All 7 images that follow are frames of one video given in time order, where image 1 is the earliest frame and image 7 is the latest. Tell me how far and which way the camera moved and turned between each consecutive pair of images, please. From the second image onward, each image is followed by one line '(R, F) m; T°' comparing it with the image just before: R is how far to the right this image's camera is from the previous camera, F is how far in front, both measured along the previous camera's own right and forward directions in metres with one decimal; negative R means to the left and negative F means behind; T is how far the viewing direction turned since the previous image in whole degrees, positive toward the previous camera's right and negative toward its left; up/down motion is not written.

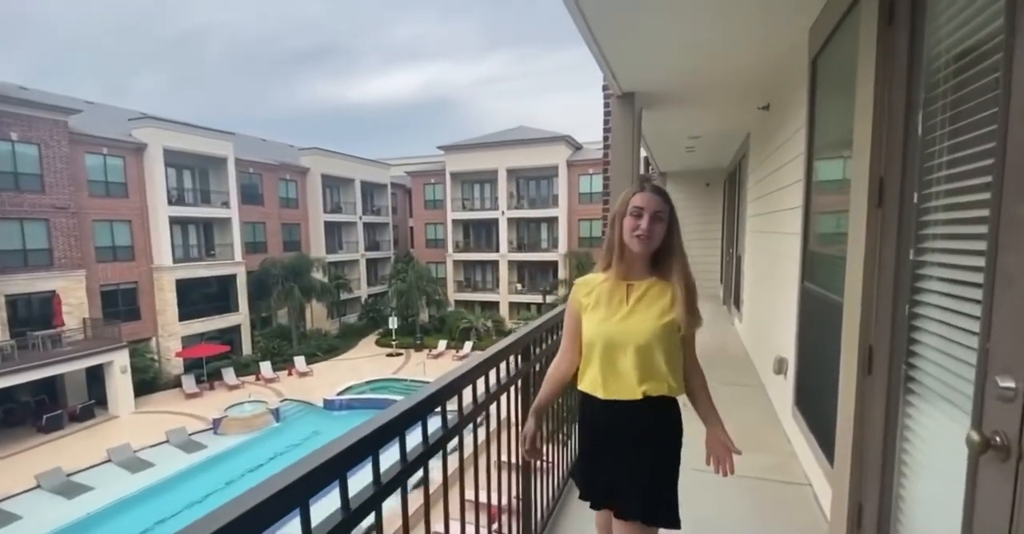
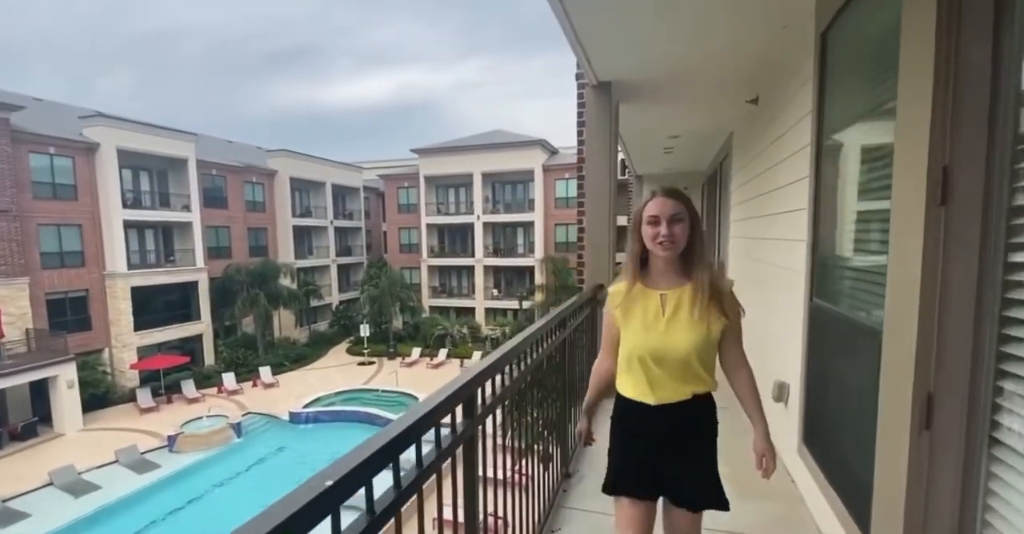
(+0.1, +0.4) m; +3°
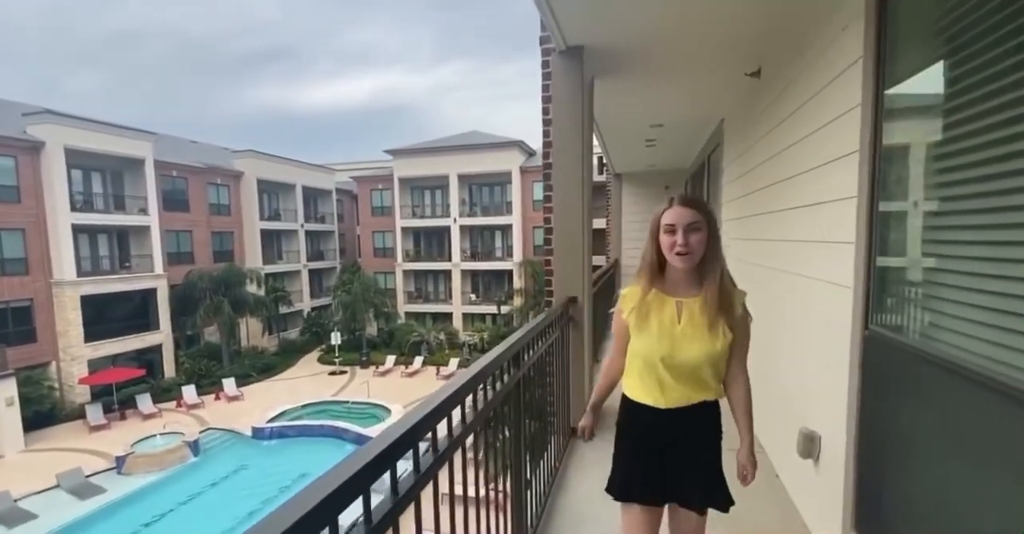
(+0.1, +0.6) m; +2°
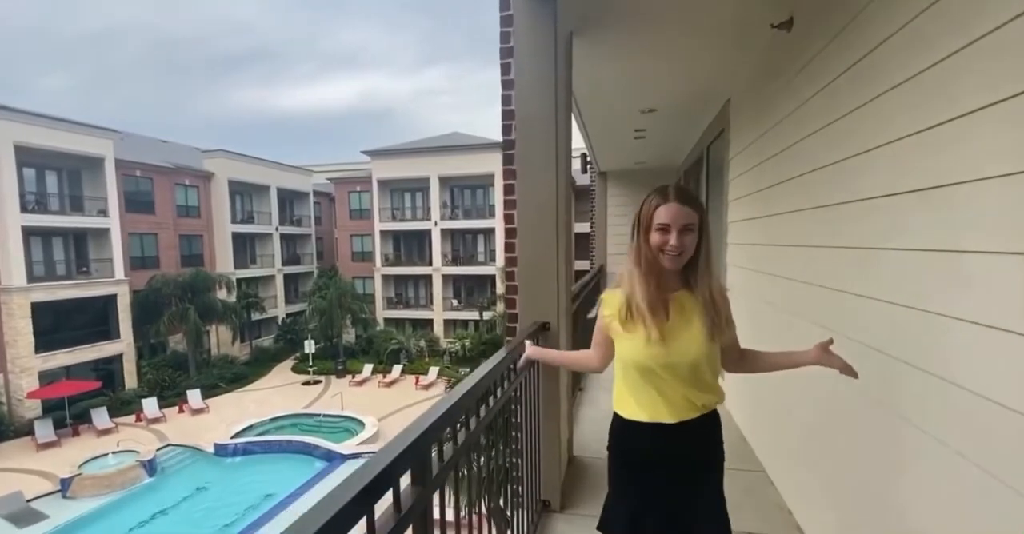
(+0.1, +0.6) m; +2°
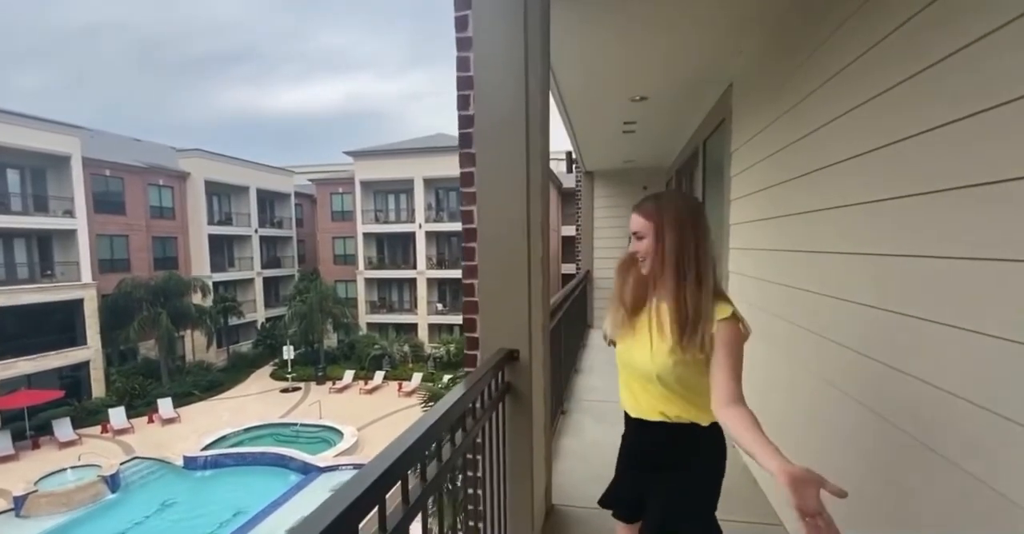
(+0.1, +0.4) m; +1°
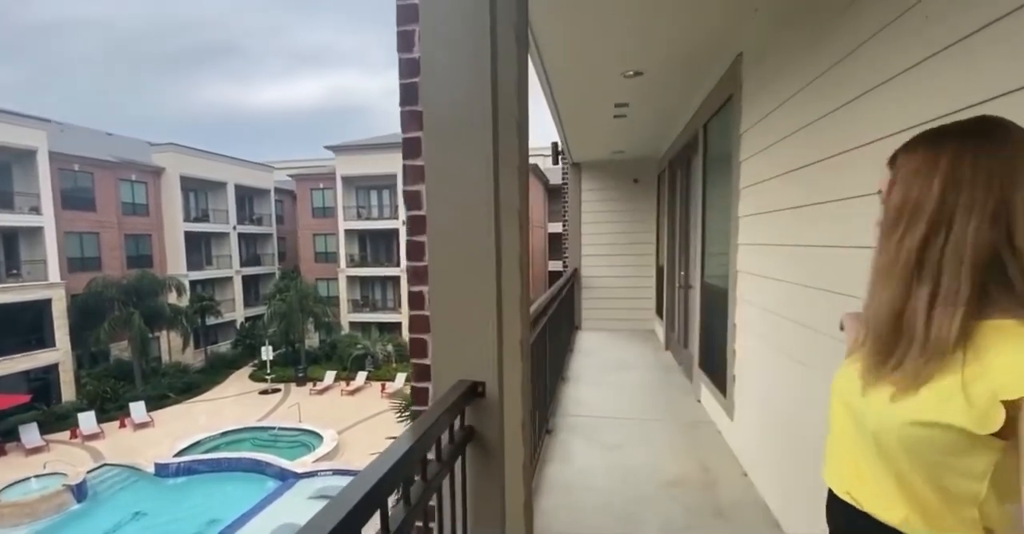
(+0.1, +0.3) m; +1°
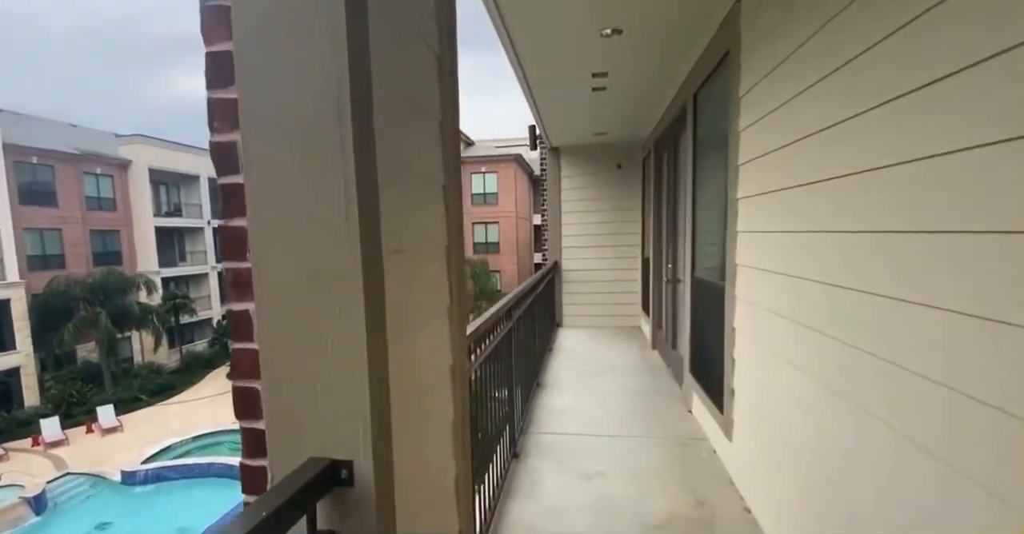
(+0.1, +0.4) m; +2°
